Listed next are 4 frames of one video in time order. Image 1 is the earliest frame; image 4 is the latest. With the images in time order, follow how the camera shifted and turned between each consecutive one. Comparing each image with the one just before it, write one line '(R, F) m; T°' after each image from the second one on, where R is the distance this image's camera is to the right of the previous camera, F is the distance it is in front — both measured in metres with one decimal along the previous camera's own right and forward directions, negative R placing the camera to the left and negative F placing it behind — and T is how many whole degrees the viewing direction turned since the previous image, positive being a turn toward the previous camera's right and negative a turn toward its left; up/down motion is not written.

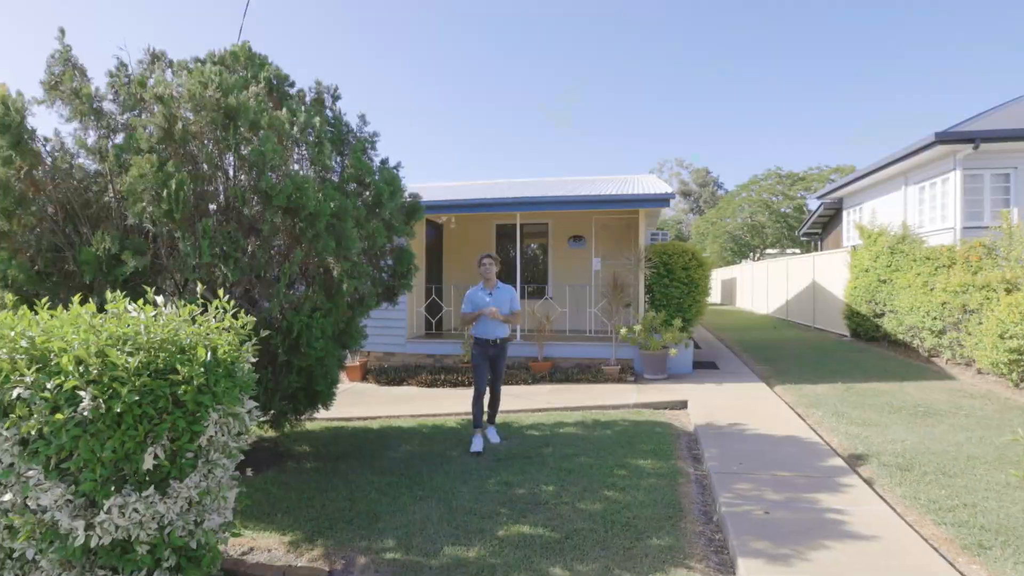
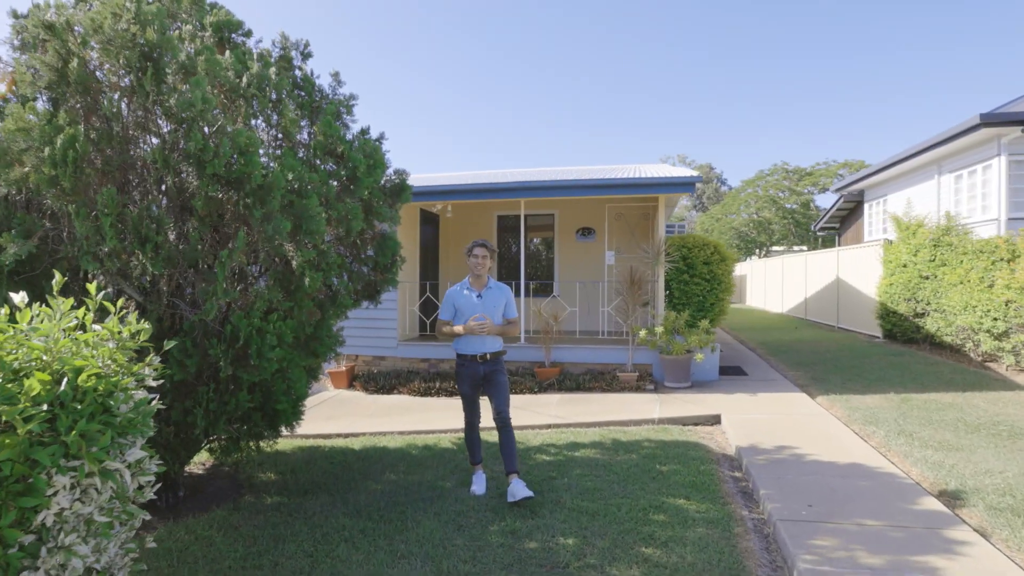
(0.0, +1.0) m; 0°
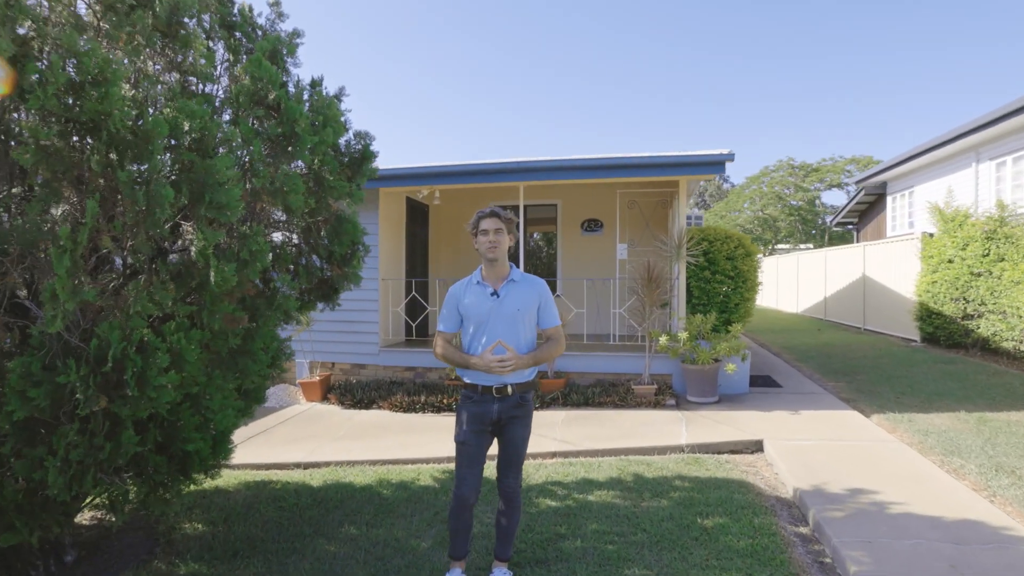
(0.0, +1.1) m; 0°
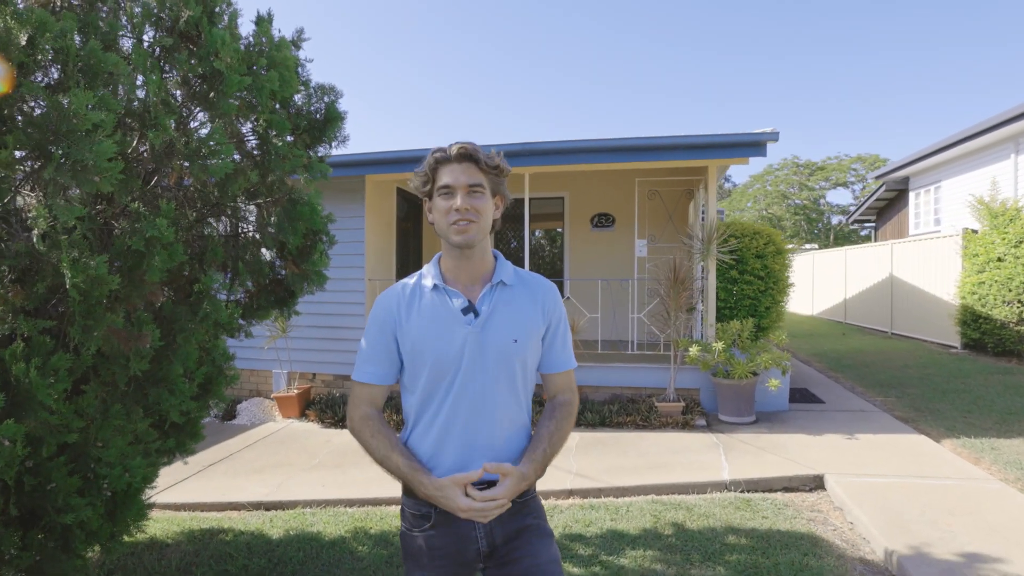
(-0.1, +0.9) m; 0°
